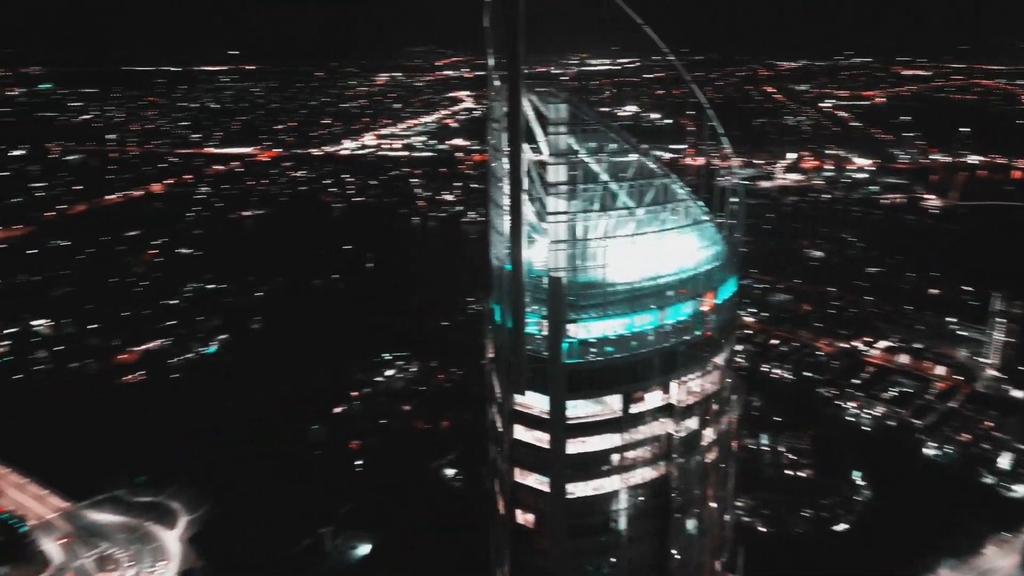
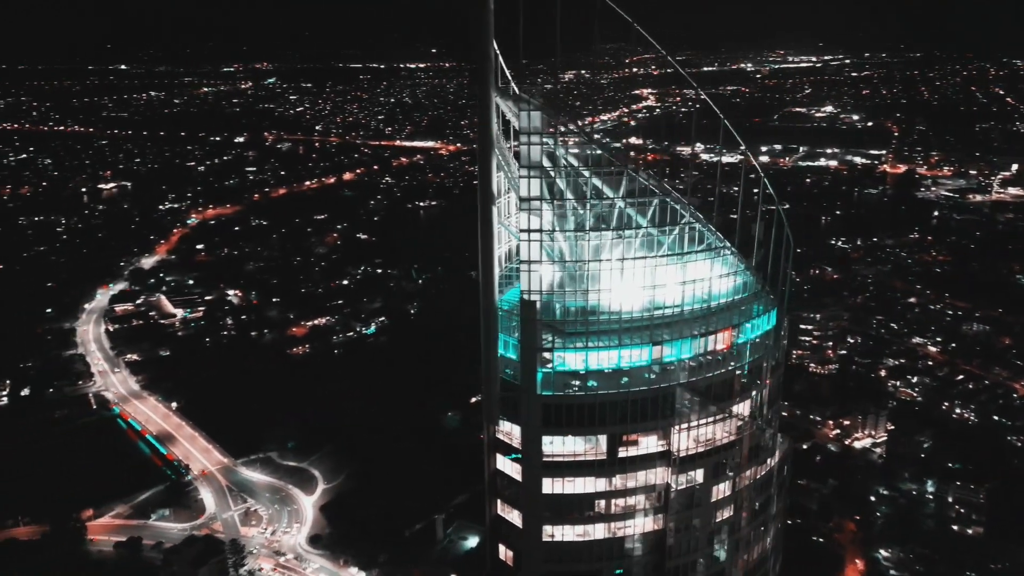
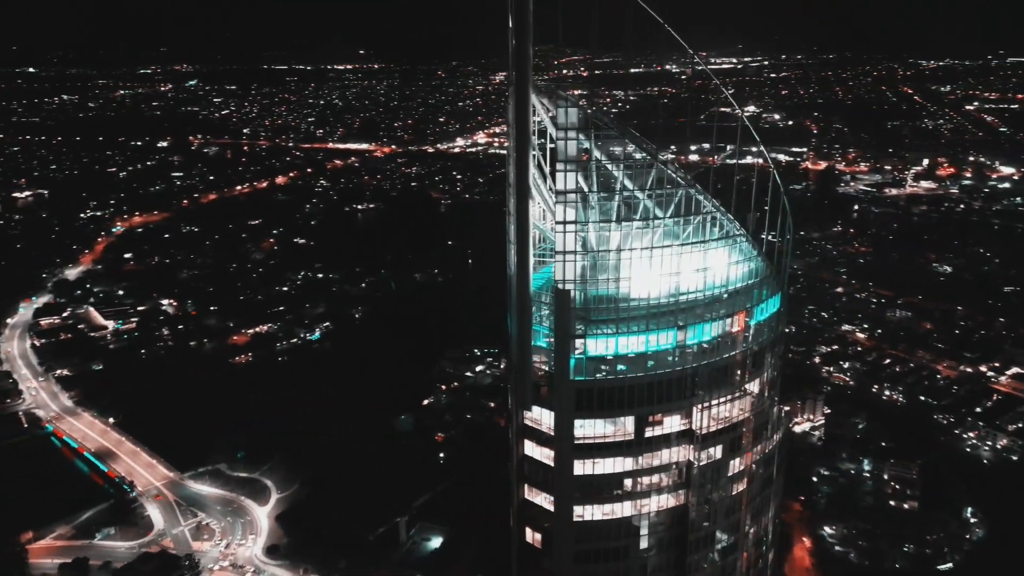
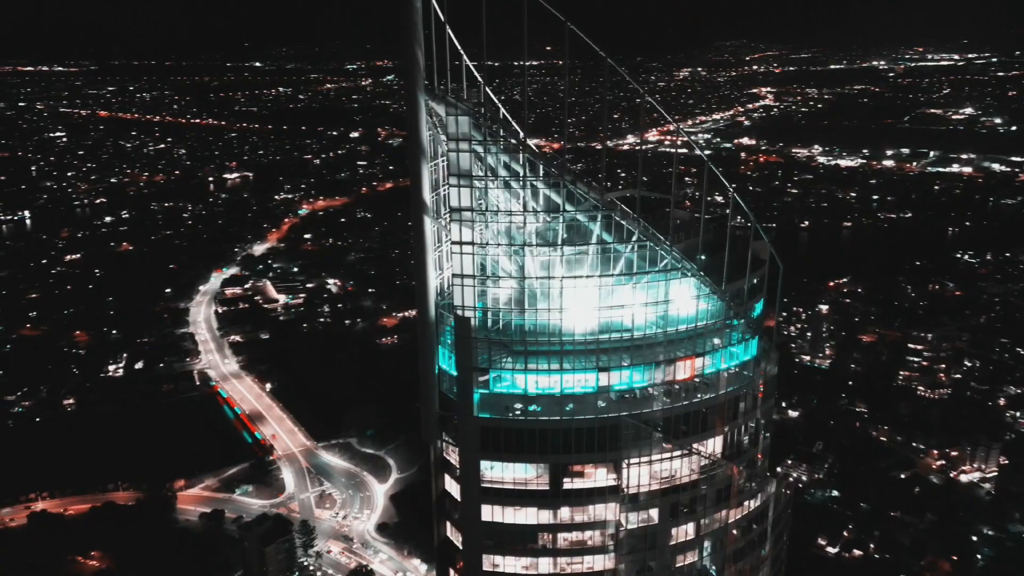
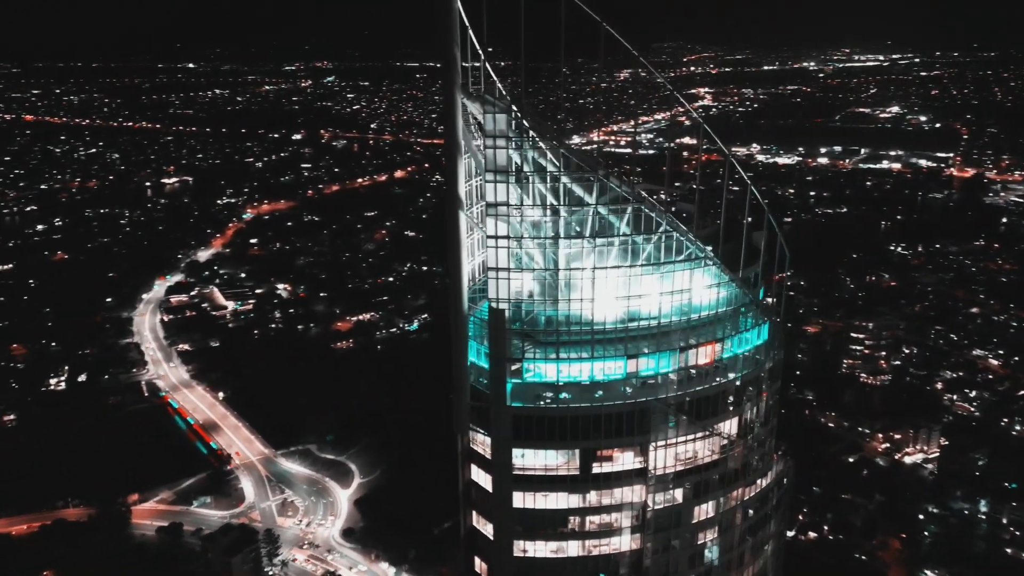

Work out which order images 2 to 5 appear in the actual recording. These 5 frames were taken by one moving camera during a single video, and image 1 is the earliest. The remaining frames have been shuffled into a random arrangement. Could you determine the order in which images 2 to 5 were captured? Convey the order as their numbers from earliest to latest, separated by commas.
3, 2, 5, 4
